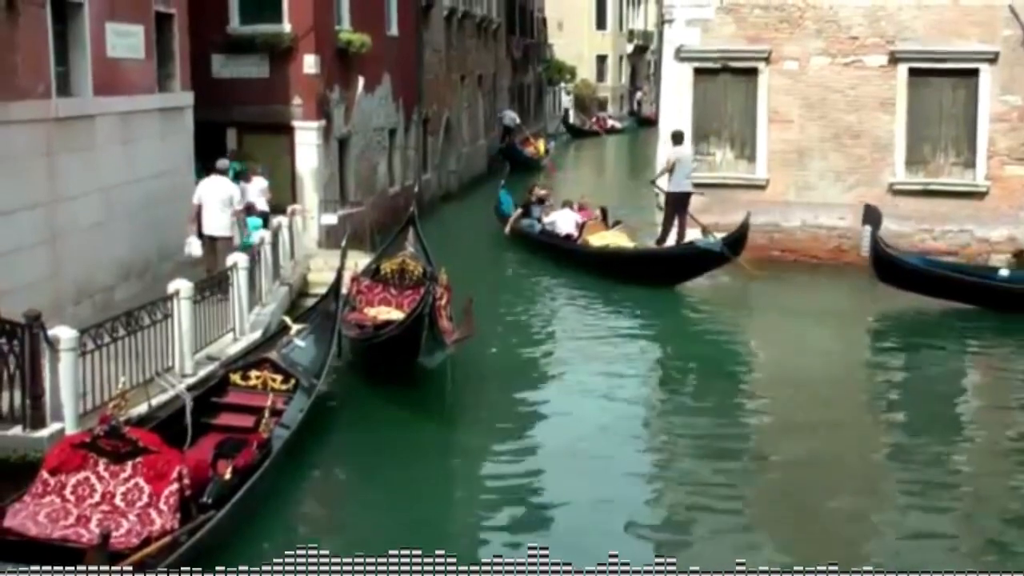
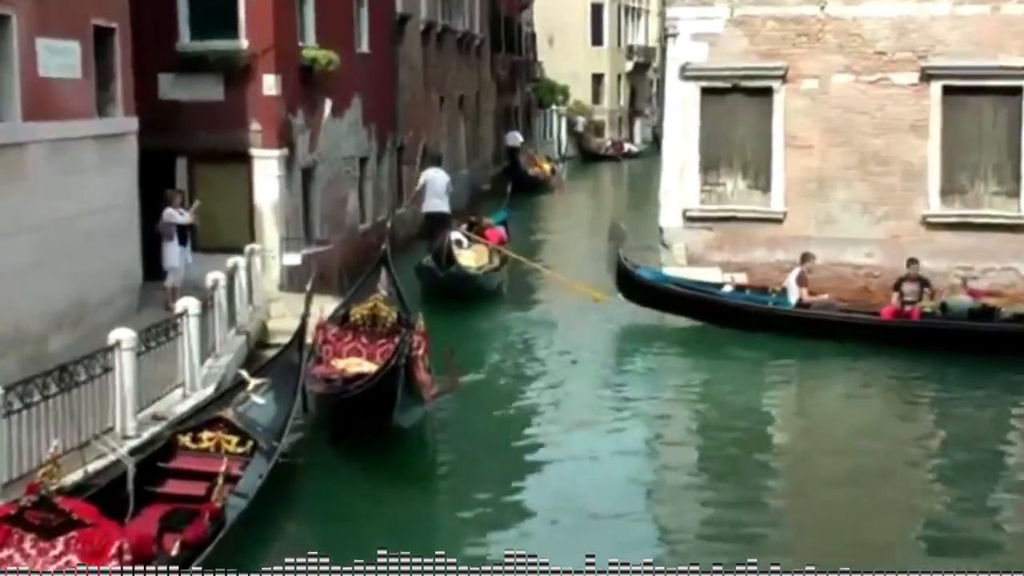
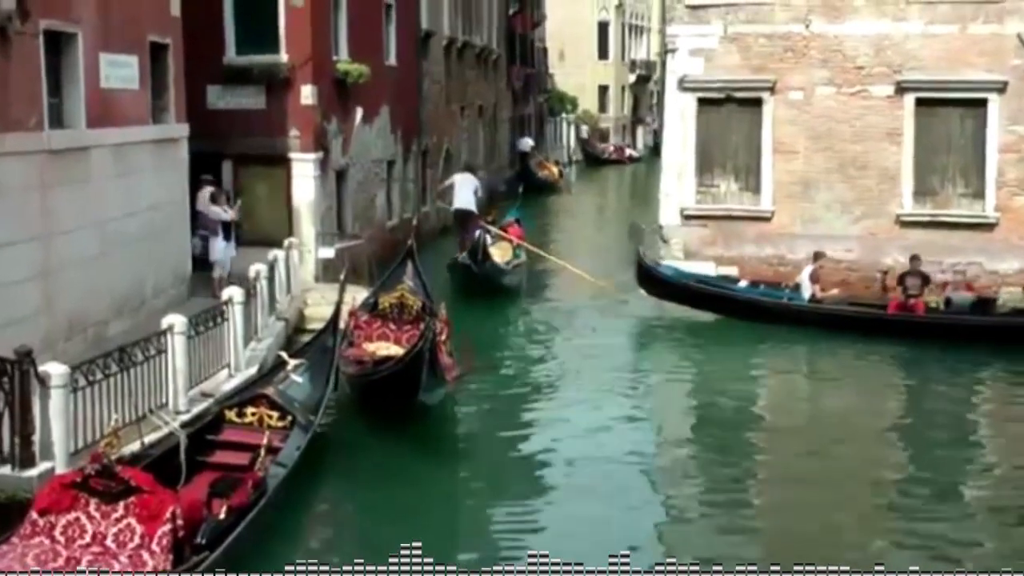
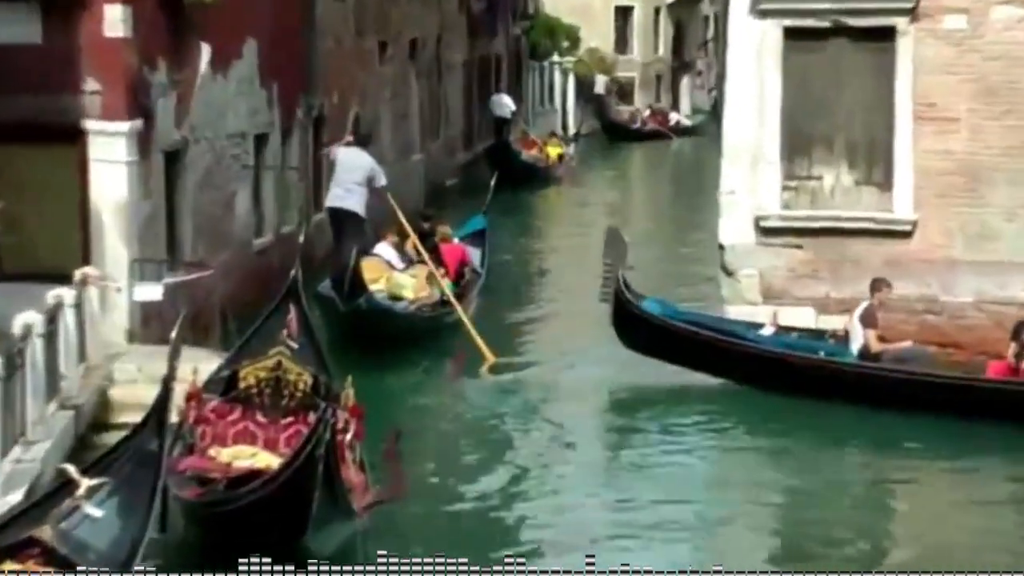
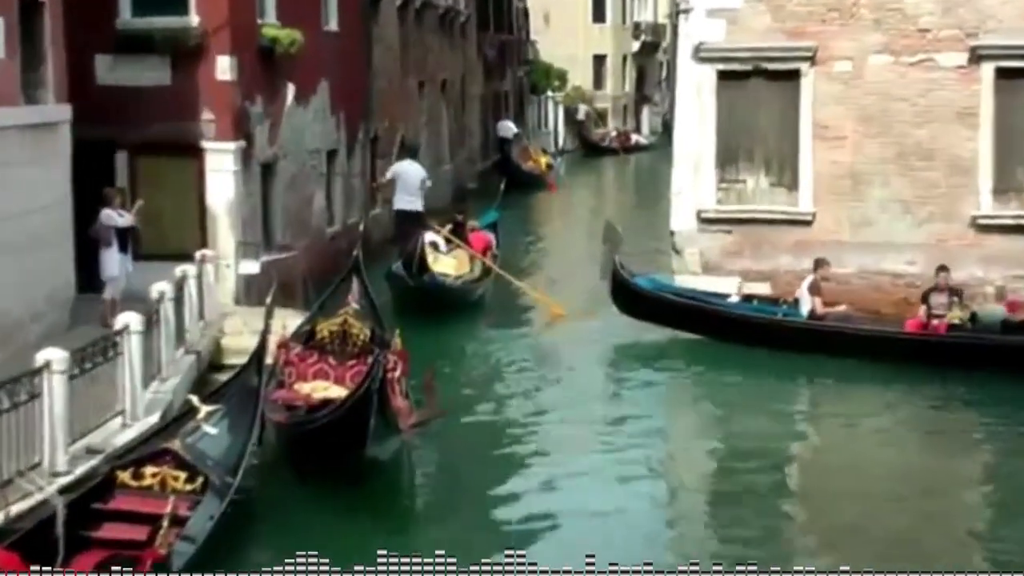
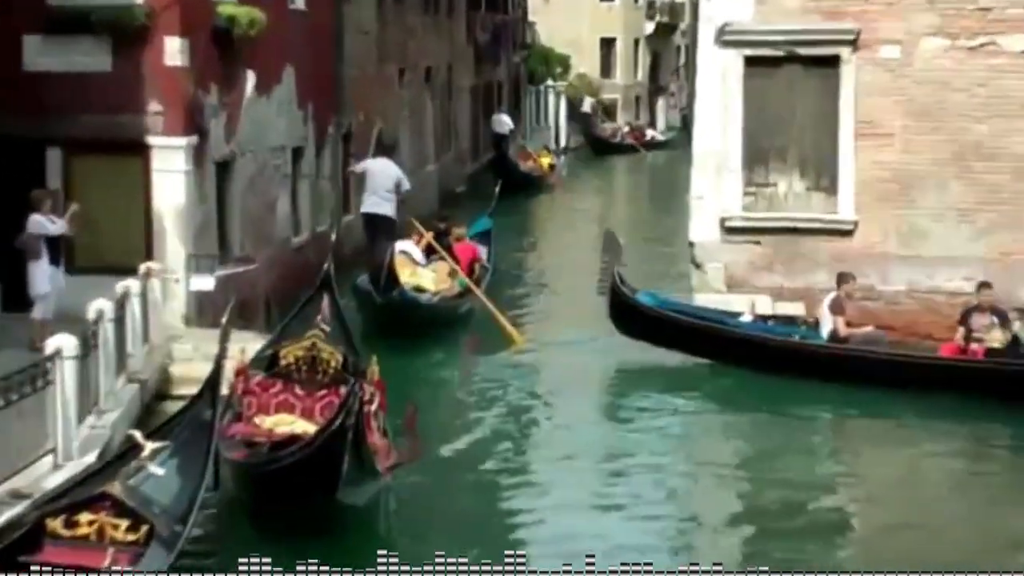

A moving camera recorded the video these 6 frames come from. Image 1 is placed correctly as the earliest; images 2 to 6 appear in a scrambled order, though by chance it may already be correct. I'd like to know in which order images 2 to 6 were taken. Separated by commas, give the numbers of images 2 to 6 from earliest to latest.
3, 2, 5, 6, 4
